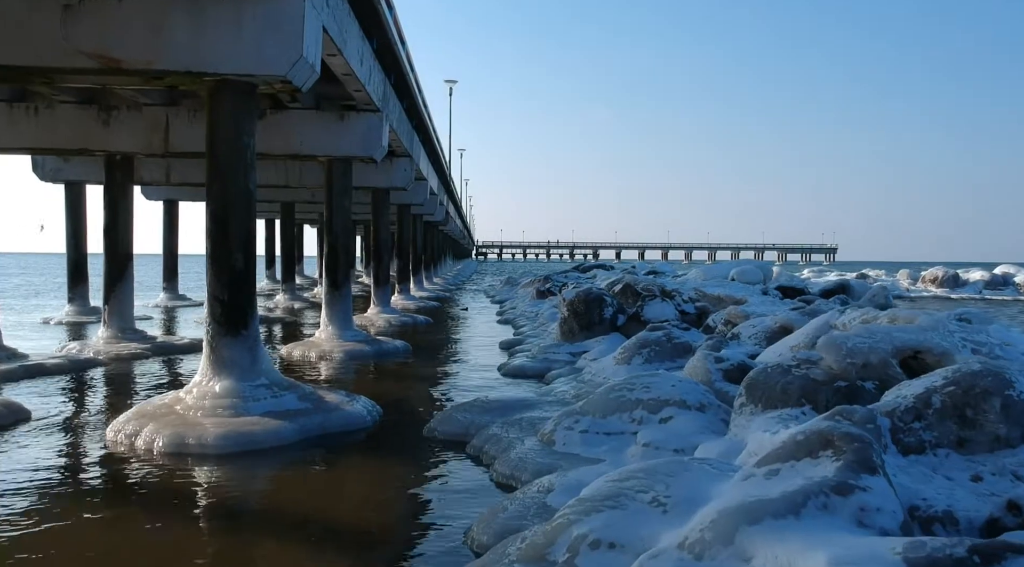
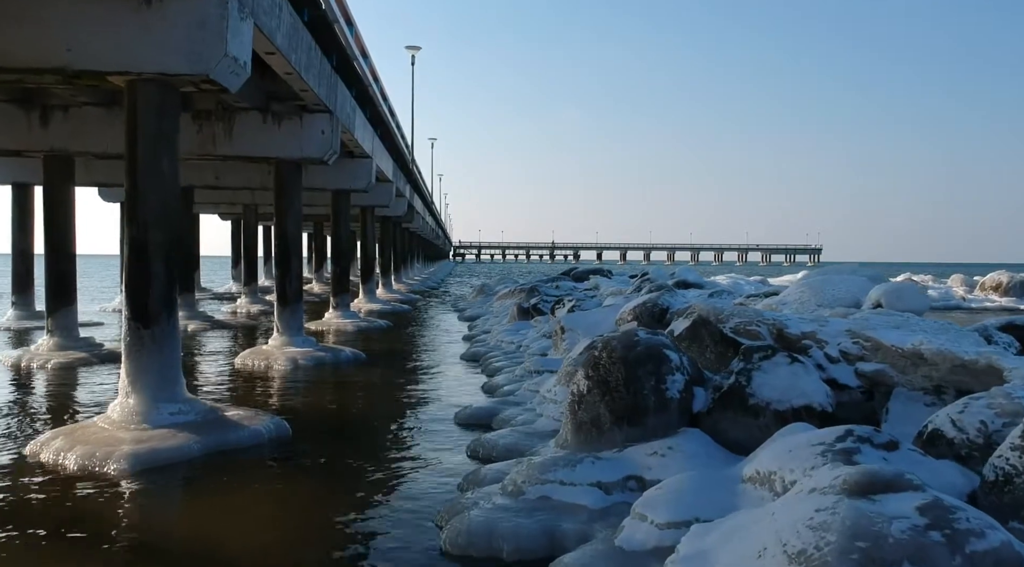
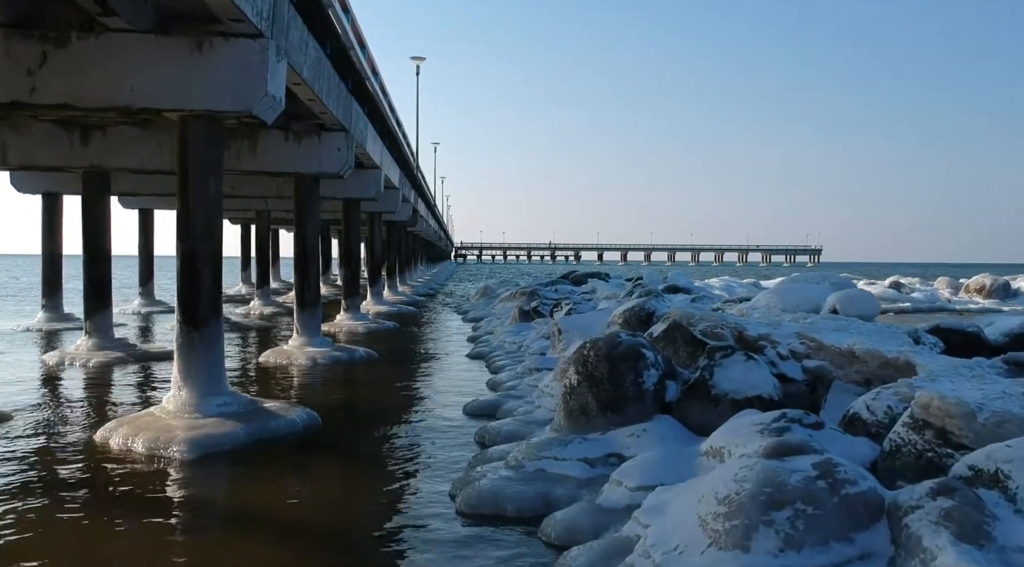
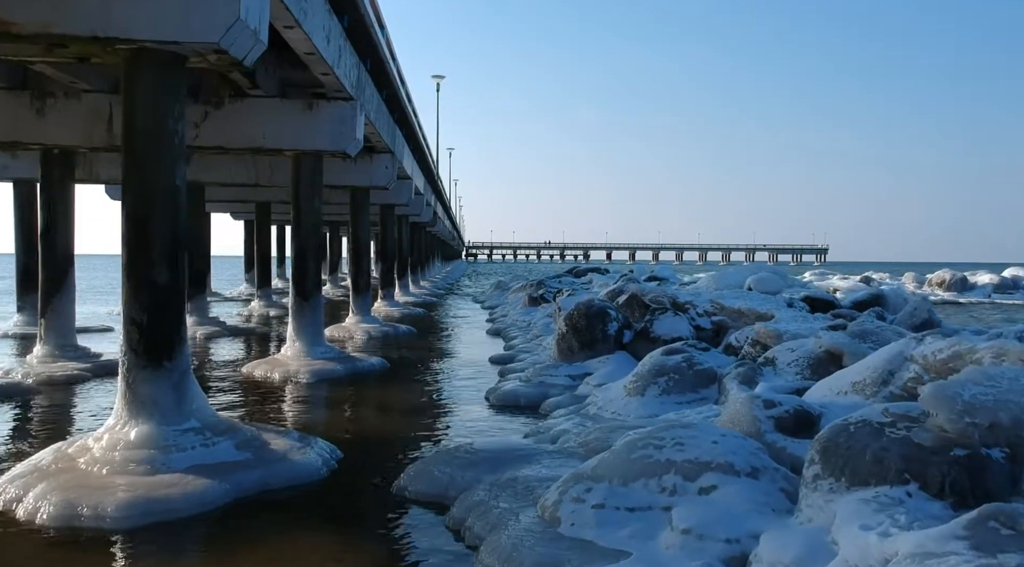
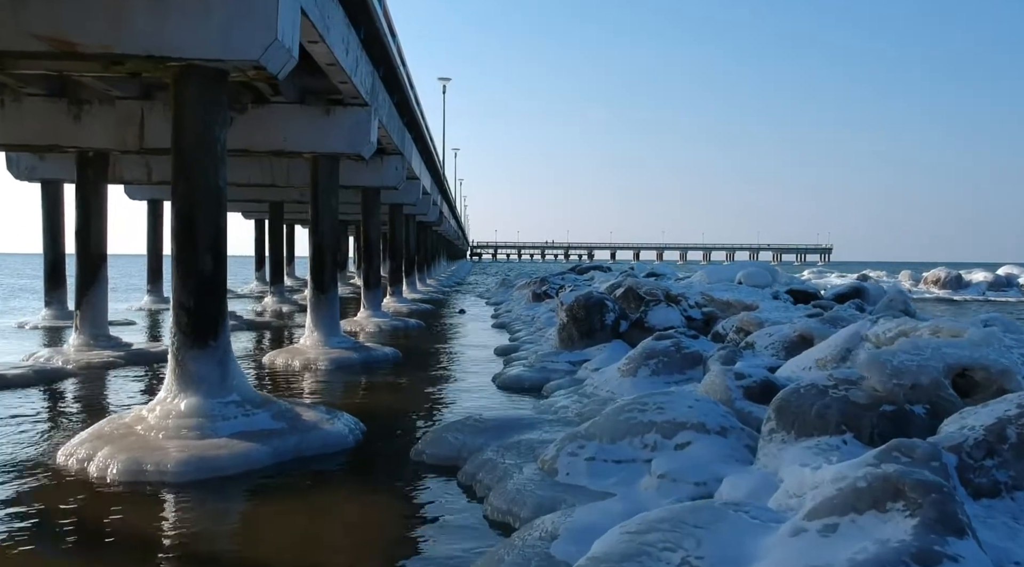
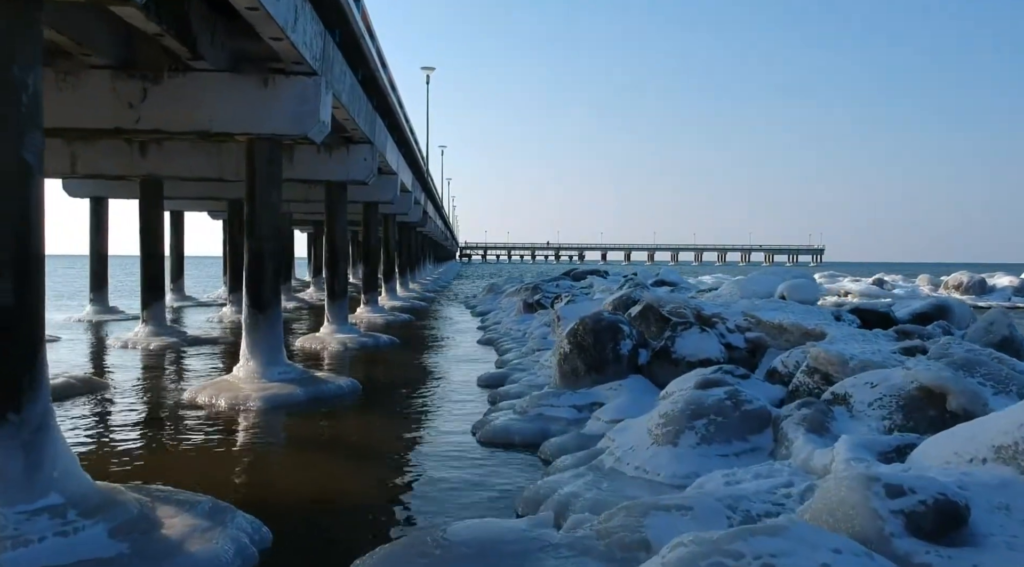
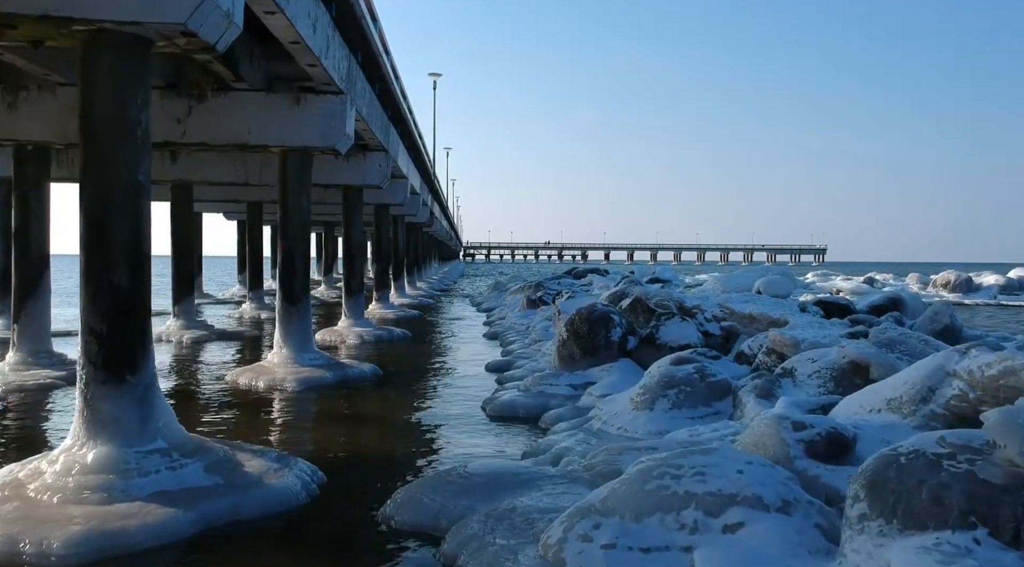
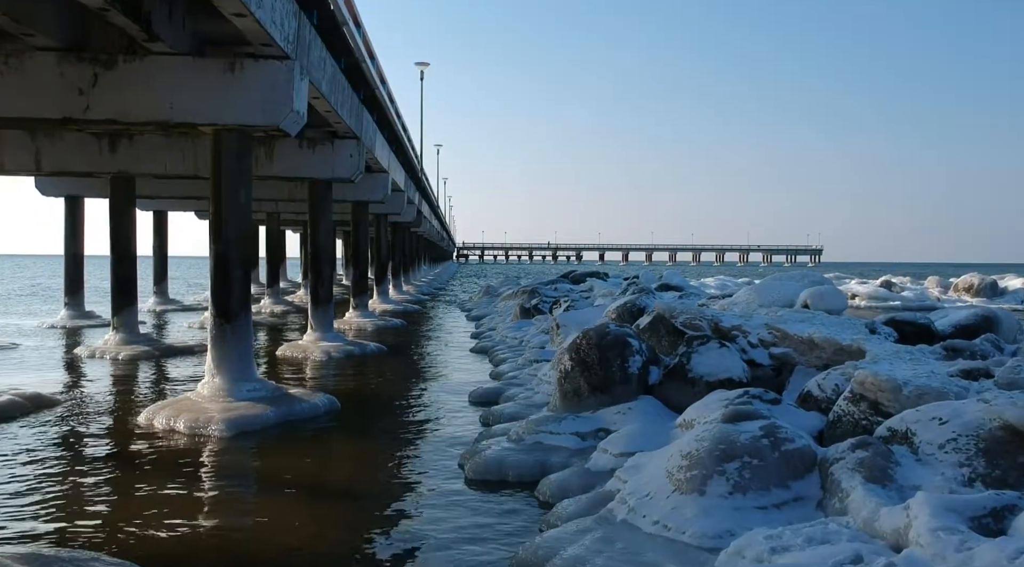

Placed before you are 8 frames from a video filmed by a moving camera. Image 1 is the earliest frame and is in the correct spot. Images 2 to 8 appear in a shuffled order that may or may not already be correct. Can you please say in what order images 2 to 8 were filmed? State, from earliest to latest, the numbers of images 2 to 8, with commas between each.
5, 4, 7, 6, 8, 3, 2
